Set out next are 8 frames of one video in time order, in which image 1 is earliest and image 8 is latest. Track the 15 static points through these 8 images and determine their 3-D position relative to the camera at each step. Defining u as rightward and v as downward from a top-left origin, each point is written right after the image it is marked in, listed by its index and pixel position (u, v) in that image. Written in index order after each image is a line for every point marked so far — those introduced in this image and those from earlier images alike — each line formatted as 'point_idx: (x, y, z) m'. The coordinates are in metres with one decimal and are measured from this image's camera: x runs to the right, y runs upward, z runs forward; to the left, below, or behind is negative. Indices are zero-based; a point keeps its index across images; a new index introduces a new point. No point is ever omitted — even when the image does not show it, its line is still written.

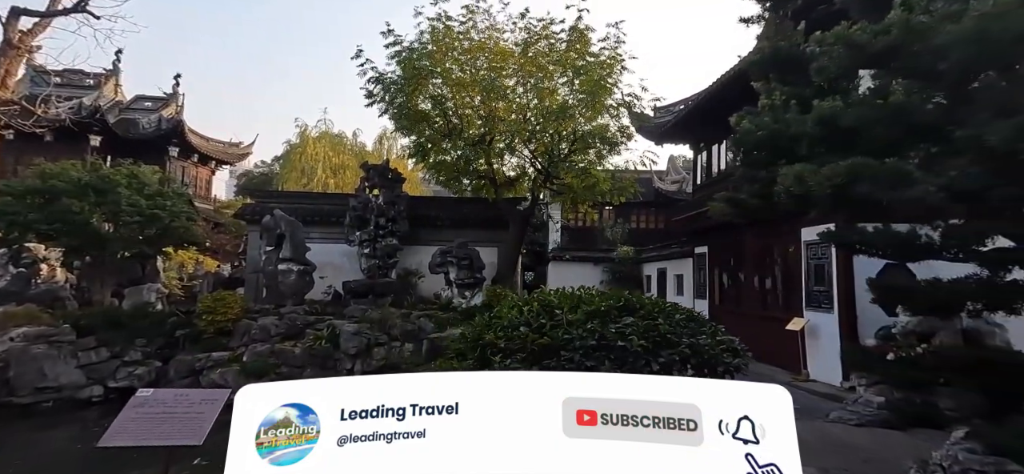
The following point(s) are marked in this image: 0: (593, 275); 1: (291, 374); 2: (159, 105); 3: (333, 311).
0: (+2.1, -0.9, +13.9) m
1: (-3.2, -1.9, +7.7) m
2: (-11.9, +4.4, +18.3) m
3: (-3.1, -1.3, +9.3) m
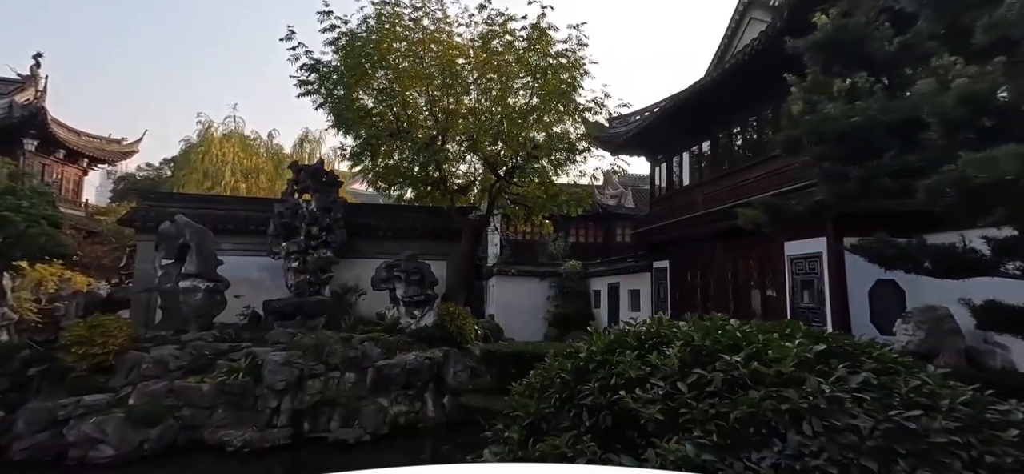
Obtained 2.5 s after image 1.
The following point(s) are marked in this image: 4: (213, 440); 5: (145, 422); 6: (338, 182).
0: (+0.6, -1.3, +13.1) m
1: (-3.6, -2.0, +6.1) m
2: (-13.9, +4.1, +15.4) m
3: (-3.8, -1.4, +7.7) m
4: (-3.3, -2.3, +6.0) m
5: (-3.9, -2.0, +5.8) m
6: (-3.0, +1.0, +9.2) m
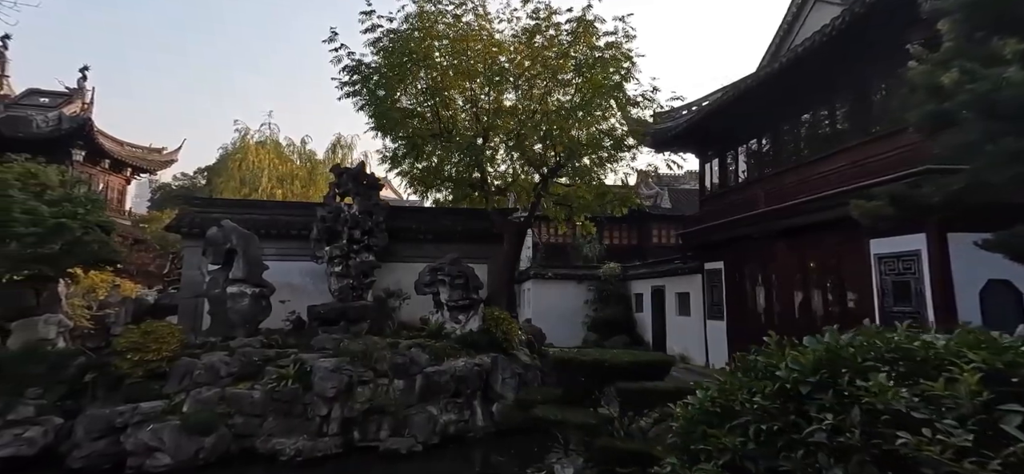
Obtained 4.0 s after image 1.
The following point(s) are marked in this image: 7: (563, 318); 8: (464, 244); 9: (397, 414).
0: (+1.5, -1.3, +12.9) m
1: (-3.0, -2.1, +6.0) m
2: (-12.9, +3.8, +15.7) m
3: (-3.1, -1.5, +7.7) m
4: (-2.7, -2.3, +6.0) m
5: (-3.3, -2.0, +5.8) m
6: (-2.3, +0.9, +9.1) m
7: (+1.1, -1.9, +12.7) m
8: (-0.9, -0.1, +9.8) m
9: (-1.4, -2.1, +6.4) m
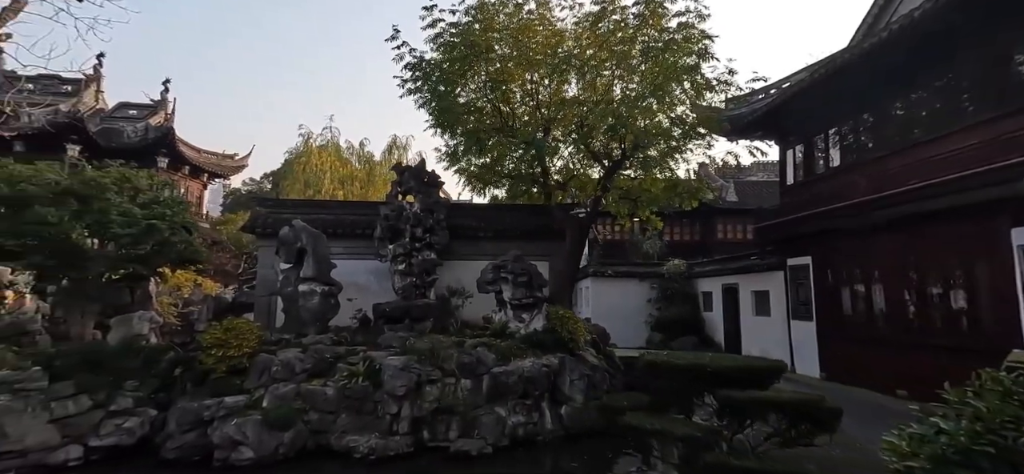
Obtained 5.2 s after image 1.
0: (+2.9, -1.3, +12.6) m
1: (-2.2, -2.1, +6.2) m
2: (-11.2, +3.8, +16.8) m
3: (-2.2, -1.5, +7.8) m
4: (-1.9, -2.3, +6.1) m
5: (-2.5, -2.0, +5.9) m
6: (-1.3, +0.9, +9.1) m
7: (+2.5, -1.8, +12.5) m
8: (+0.2, -0.1, +9.7) m
9: (-0.6, -2.1, +6.4) m
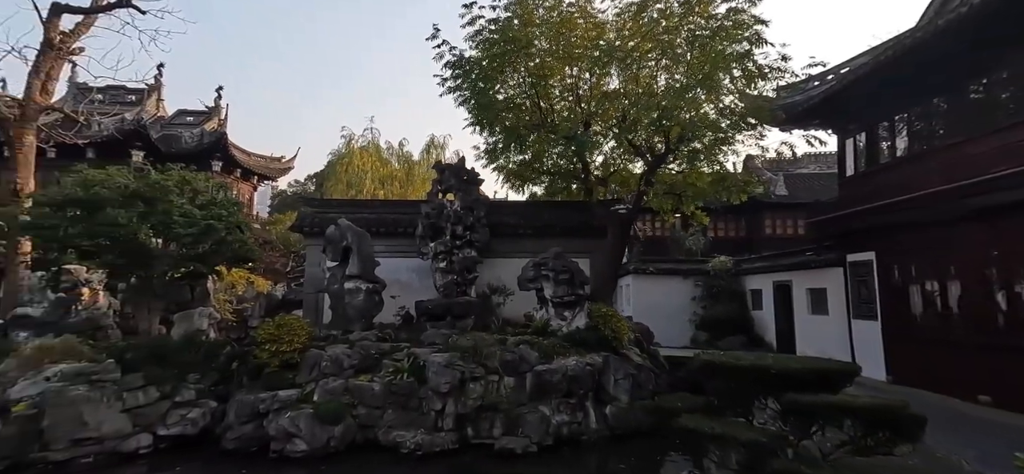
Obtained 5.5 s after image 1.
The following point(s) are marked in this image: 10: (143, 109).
0: (+3.8, -1.2, +12.3) m
1: (-1.7, -2.1, +6.4) m
2: (-10.0, +3.8, +17.5) m
3: (-1.5, -1.5, +8.0) m
4: (-1.4, -2.3, +6.2) m
5: (-2.0, -2.0, +6.1) m
6: (-0.6, +1.0, +9.2) m
7: (+3.5, -1.7, +12.3) m
8: (+0.9, 0.0, +9.7) m
9: (0.0, -2.1, +6.4) m
10: (-10.9, +3.7, +16.1) m
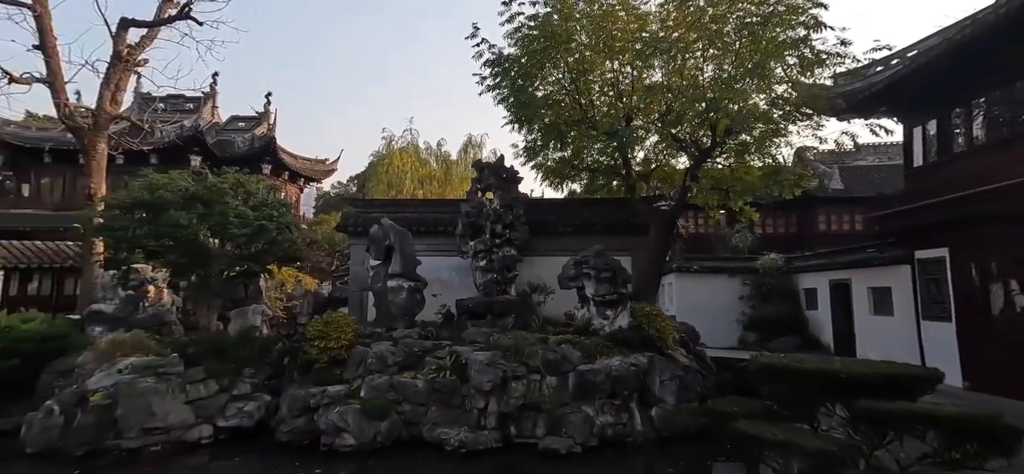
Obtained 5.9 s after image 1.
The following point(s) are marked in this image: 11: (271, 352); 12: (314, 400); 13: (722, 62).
0: (+4.8, -1.1, +12.0) m
1: (-1.1, -2.1, +6.4) m
2: (-8.7, +3.8, +18.1) m
3: (-0.9, -1.5, +8.0) m
4: (-0.9, -2.3, +6.3) m
5: (-1.5, -2.0, +6.2) m
6: (+0.1, +1.0, +9.2) m
7: (+4.4, -1.7, +11.9) m
8: (+1.7, 0.0, +9.5) m
9: (+0.5, -2.1, +6.4) m
10: (-9.7, +3.7, +16.8) m
11: (-3.3, -1.5, +7.3) m
12: (-2.4, -1.9, +6.4) m
13: (+3.1, +2.5, +8.0) m
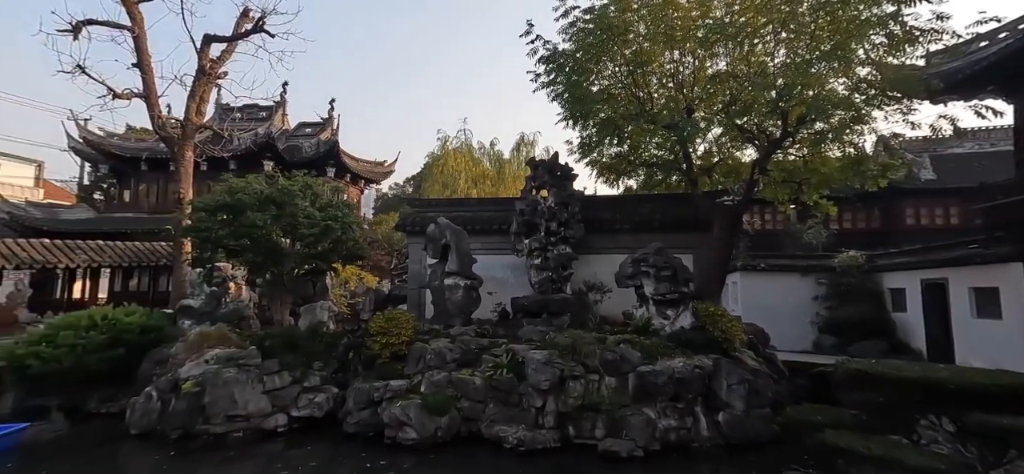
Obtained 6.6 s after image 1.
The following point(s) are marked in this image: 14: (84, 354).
0: (+6.0, -1.1, +11.3) m
1: (-0.4, -2.0, +6.4) m
2: (-6.8, +3.8, +18.8) m
3: (0.0, -1.4, +7.9) m
4: (-0.2, -2.3, +6.2) m
5: (-0.8, -2.0, +6.2) m
6: (+1.1, +1.0, +9.0) m
7: (+5.6, -1.6, +11.3) m
8: (+2.7, 0.0, +9.2) m
9: (+1.2, -2.0, +6.2) m
10: (-7.9, +3.8, +17.5) m
11: (-2.5, -1.5, +7.5) m
12: (-1.6, -1.9, +6.5) m
13: (+3.9, +2.6, +7.5) m
14: (-5.9, -1.6, +7.6) m
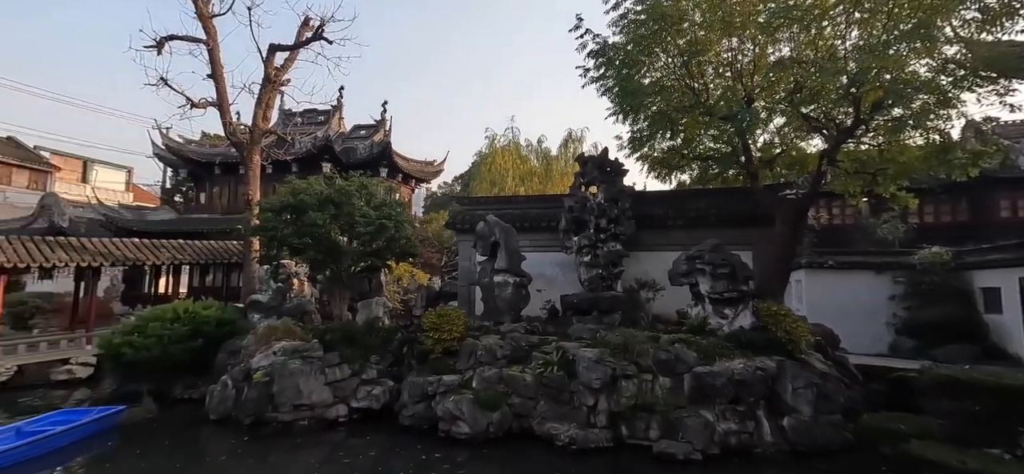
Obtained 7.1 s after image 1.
0: (+7.0, -1.0, +10.6) m
1: (+0.2, -2.0, +6.2) m
2: (-5.1, +4.0, +19.1) m
3: (+0.7, -1.3, +7.8) m
4: (+0.4, -2.2, +6.1) m
5: (-0.2, -1.9, +6.1) m
6: (+1.9, +1.1, +8.7) m
7: (+6.6, -1.5, +10.6) m
8: (+3.5, +0.1, +8.8) m
9: (+1.8, -1.9, +5.9) m
10: (-6.3, +3.9, +17.9) m
11: (-1.7, -1.4, +7.5) m
12: (-1.0, -1.8, +6.5) m
13: (+4.6, +2.7, +7.0) m
14: (-5.1, -1.6, +7.9) m
